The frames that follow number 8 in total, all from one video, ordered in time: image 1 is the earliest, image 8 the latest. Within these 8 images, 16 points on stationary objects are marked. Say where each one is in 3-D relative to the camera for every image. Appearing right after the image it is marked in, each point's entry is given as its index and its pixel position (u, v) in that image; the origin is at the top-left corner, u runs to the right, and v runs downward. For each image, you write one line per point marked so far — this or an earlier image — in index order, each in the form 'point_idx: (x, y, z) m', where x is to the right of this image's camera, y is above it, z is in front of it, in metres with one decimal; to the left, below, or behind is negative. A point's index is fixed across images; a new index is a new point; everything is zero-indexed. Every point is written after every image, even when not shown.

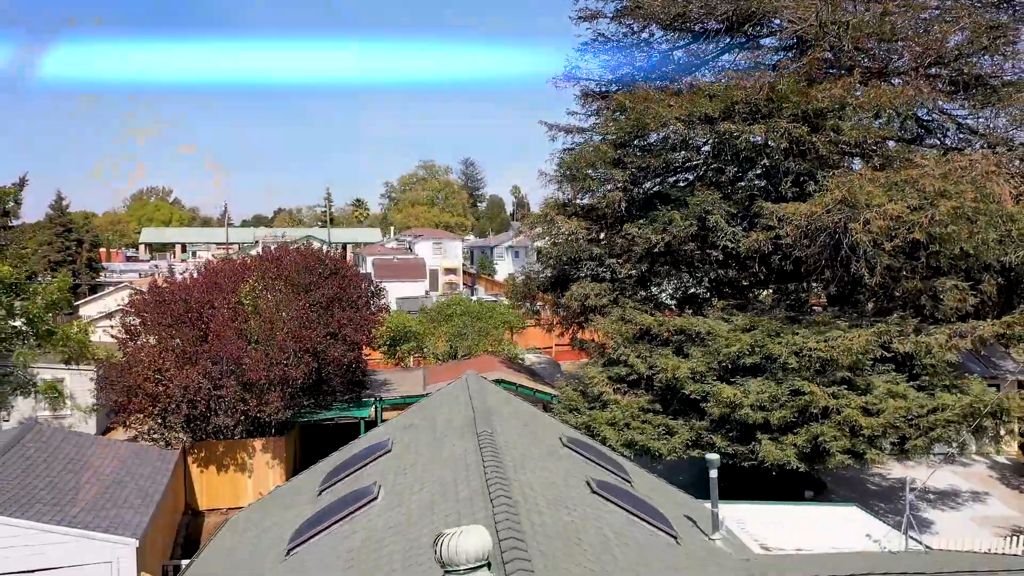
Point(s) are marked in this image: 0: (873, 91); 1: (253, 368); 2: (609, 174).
0: (+5.7, +3.1, +16.8) m
1: (-4.6, -1.5, +19.1) m
2: (+1.8, +2.1, +19.6) m
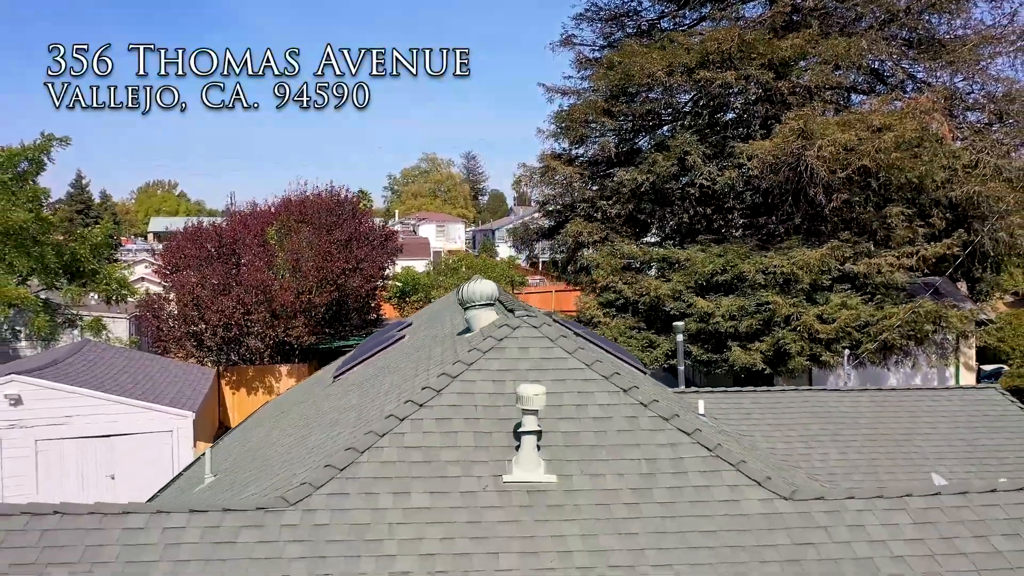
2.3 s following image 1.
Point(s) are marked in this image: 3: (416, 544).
0: (+5.7, +4.4, +19.1) m
1: (-4.6, -0.2, +21.3) m
2: (+1.8, +3.4, +21.8) m
3: (-0.4, -1.1, +4.7) m
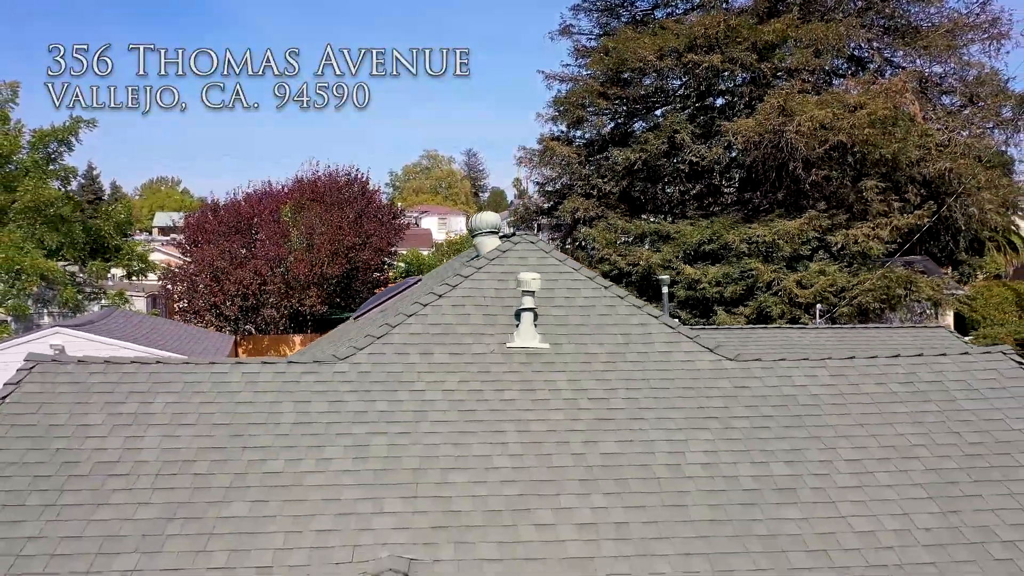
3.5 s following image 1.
0: (+5.7, +5.0, +20.4) m
1: (-4.5, +0.4, +22.7) m
2: (+1.8, +3.9, +23.2) m
3: (-0.4, -0.5, +6.0) m
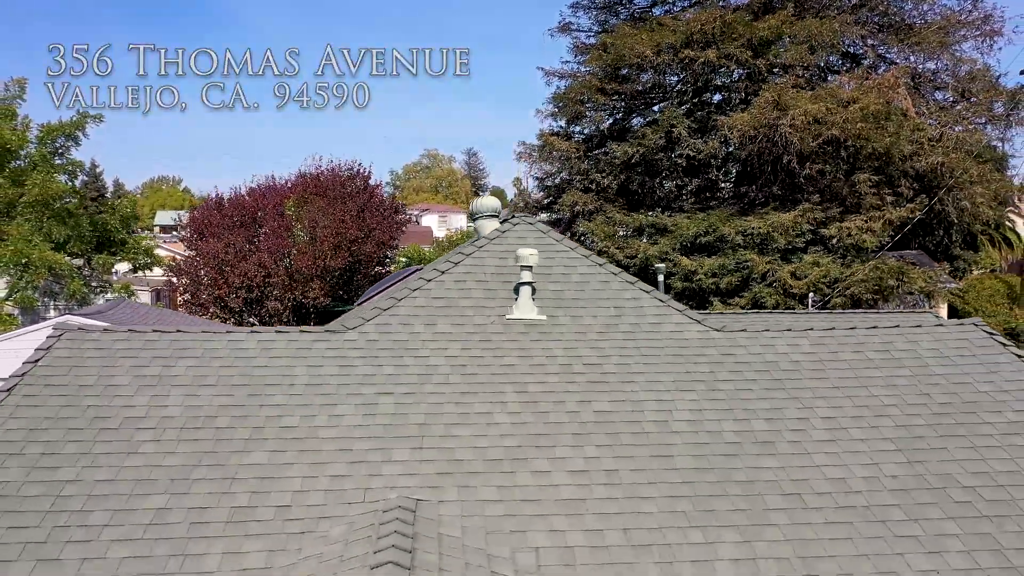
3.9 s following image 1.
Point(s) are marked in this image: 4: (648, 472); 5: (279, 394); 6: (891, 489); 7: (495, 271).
0: (+5.7, +5.2, +20.8) m
1: (-4.6, +0.6, +23.1) m
2: (+1.8, +4.1, +23.6) m
3: (-0.4, -0.4, +6.4) m
4: (+0.6, -0.9, +5.1) m
5: (-1.3, -0.6, +5.8) m
6: (+1.7, -0.9, +4.9) m
7: (-0.1, +0.1, +7.4) m
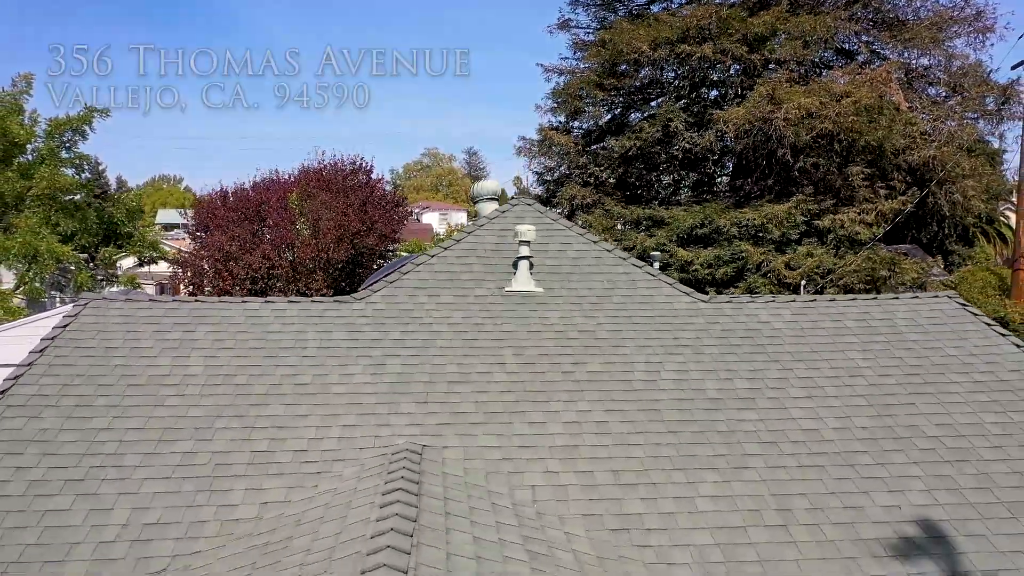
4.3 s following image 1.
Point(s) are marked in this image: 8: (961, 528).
0: (+5.7, +5.3, +21.2) m
1: (-4.6, +0.7, +23.5) m
2: (+1.8, +4.3, +24.0) m
3: (-0.4, -0.2, +6.8) m
4: (+0.6, -0.7, +5.5) m
5: (-1.3, -0.4, +6.2) m
6: (+1.7, -0.7, +5.4) m
7: (-0.1, +0.3, +7.8) m
8: (+1.9, -1.0, +4.5) m
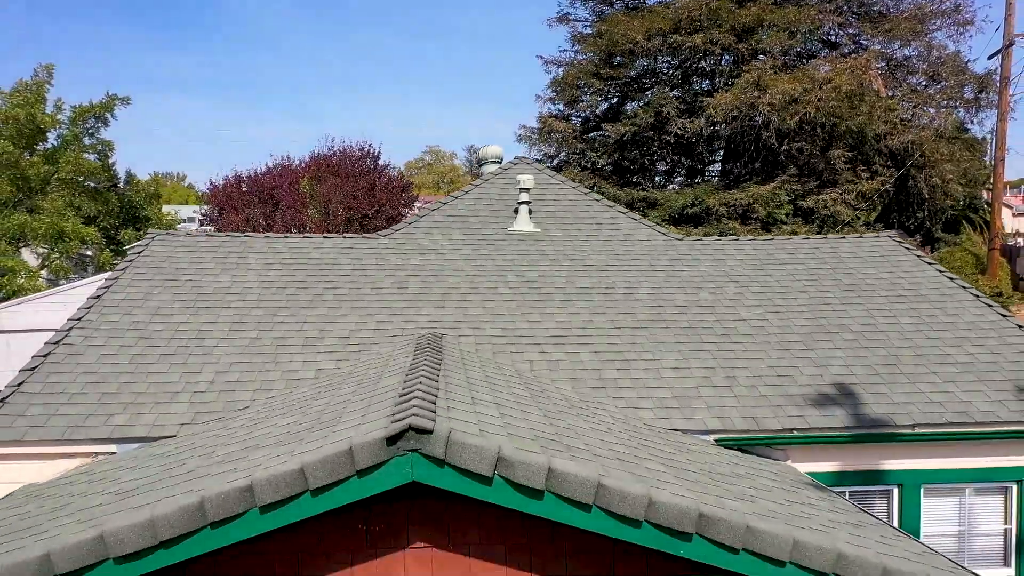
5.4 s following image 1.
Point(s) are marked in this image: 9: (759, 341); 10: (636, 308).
0: (+5.7, +5.8, +22.4) m
1: (-4.5, +1.2, +24.7) m
2: (+1.8, +4.8, +25.2) m
3: (-0.4, +0.3, +8.0) m
4: (+0.6, -0.2, +6.7) m
5: (-1.3, +0.1, +7.4) m
6: (+1.8, -0.3, +6.6) m
7: (-0.1, +0.8, +9.0) m
8: (+1.9, -0.5, +5.8) m
9: (+1.5, -0.3, +6.4) m
10: (+0.8, -0.1, +7.0) m
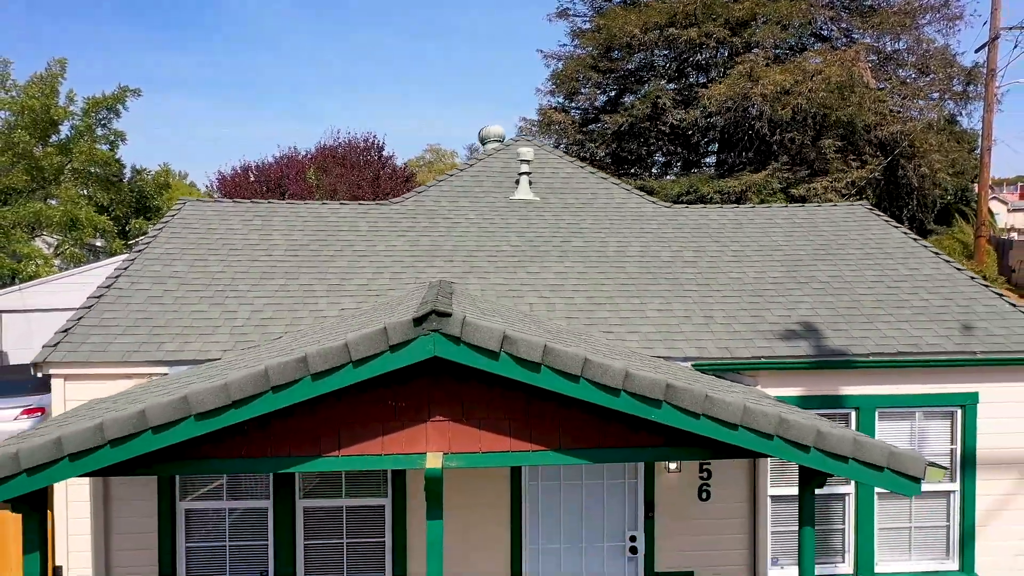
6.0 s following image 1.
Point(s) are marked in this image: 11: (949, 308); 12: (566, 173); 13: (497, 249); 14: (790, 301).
0: (+5.7, +6.1, +23.1) m
1: (-4.5, +1.5, +25.4) m
2: (+1.8, +5.1, +25.9) m
3: (-0.4, +0.6, +8.8) m
4: (+0.7, +0.1, +7.4) m
5: (-1.2, +0.4, +8.1) m
6: (+1.8, 0.0, +7.3) m
7: (-0.1, +1.1, +9.7) m
8: (+1.9, -0.2, +6.5) m
9: (+1.5, 0.0, +7.1) m
10: (+0.8, +0.2, +7.7) m
11: (+2.8, -0.1, +6.8) m
12: (+0.5, +1.0, +9.8) m
13: (-0.1, +0.3, +7.9) m
14: (+1.8, -0.1, +6.9) m
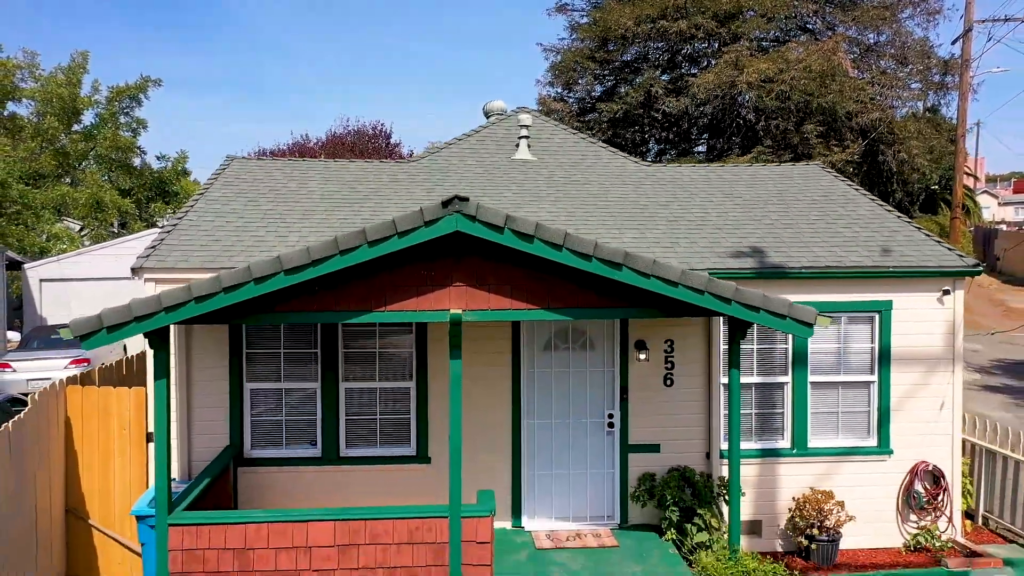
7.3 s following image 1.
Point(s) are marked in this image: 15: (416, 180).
0: (+5.8, +6.6, +24.6) m
1: (-4.5, +2.1, +26.9) m
2: (+1.9, +5.6, +27.3) m
3: (-0.4, +1.1, +10.2) m
4: (+0.7, +0.6, +8.9) m
5: (-1.2, +0.9, +9.6) m
6: (+1.8, +0.6, +8.7) m
7: (-0.1, +1.6, +11.2) m
8: (+1.9, +0.3, +7.9) m
9: (+1.5, +0.5, +8.5) m
10: (+0.8, +0.7, +9.1) m
11: (+2.8, +0.4, +8.2) m
12: (+0.5, +1.6, +11.2) m
13: (-0.1, +0.8, +9.3) m
14: (+1.8, +0.4, +8.3) m
15: (-0.9, +1.0, +9.8) m
